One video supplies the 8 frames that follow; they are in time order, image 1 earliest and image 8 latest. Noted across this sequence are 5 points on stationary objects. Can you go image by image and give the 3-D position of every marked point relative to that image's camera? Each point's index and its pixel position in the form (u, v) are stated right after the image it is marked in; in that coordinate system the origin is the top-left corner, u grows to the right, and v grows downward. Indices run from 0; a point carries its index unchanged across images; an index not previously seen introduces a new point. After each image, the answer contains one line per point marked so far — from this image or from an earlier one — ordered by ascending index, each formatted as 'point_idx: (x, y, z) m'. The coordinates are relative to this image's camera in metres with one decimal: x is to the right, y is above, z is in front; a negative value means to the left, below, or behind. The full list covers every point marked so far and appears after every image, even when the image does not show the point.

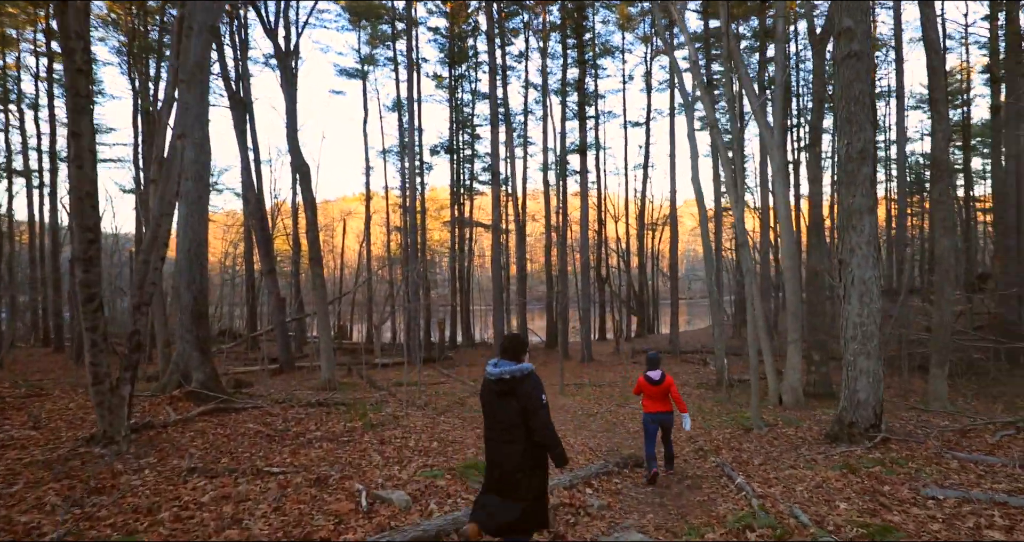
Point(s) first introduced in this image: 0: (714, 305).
0: (+6.0, -1.0, +14.4) m
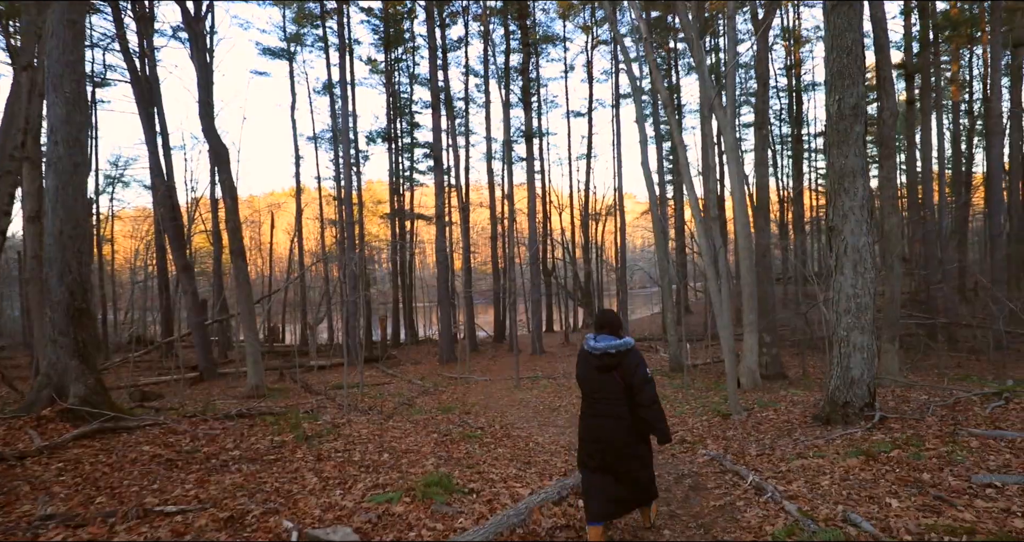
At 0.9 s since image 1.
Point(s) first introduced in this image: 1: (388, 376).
0: (+4.5, -0.6, +14.2) m
1: (-4.1, -3.4, +16.1) m
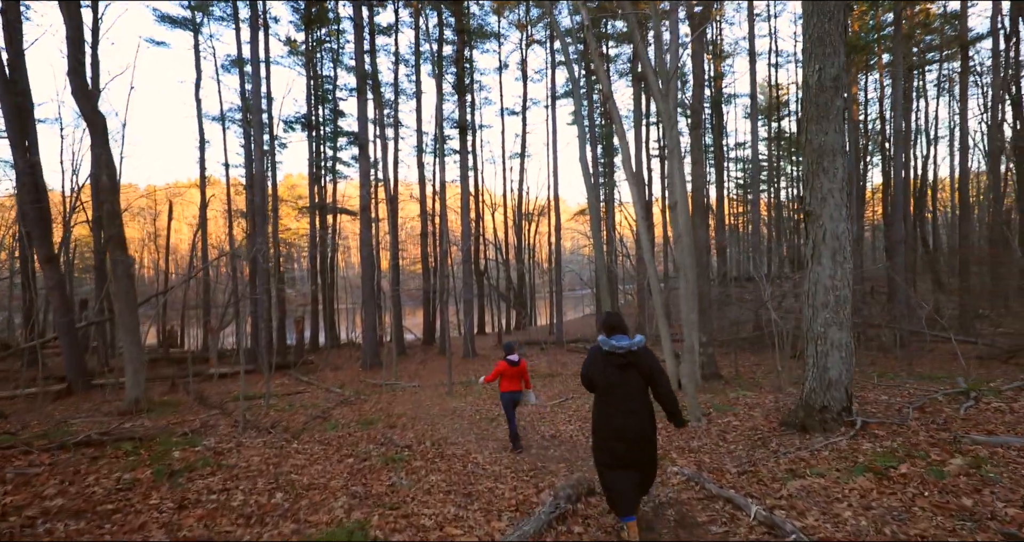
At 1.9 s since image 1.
0: (+2.6, -0.6, +13.9) m
1: (-6.2, -3.3, +14.5) m
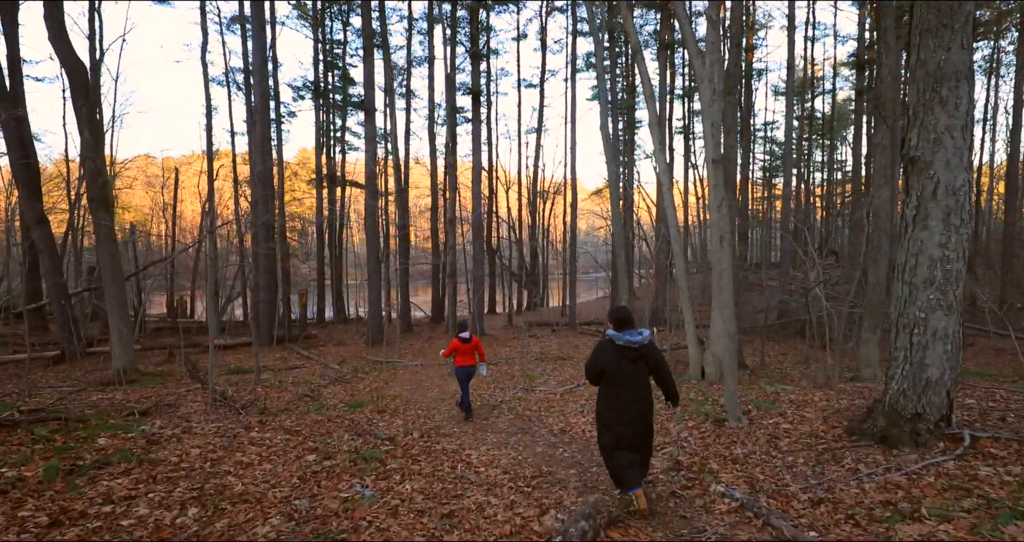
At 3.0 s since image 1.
0: (+2.9, 0.0, +12.9) m
1: (-6.0, -2.5, +13.8) m
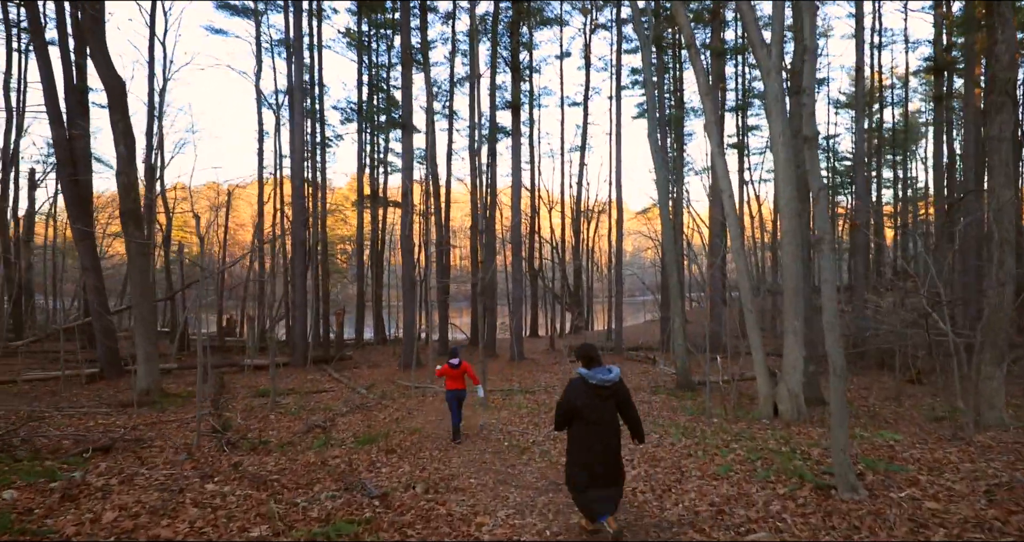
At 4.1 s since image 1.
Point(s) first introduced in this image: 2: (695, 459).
0: (+3.9, -0.5, +11.6) m
1: (-4.9, -3.0, +13.3) m
2: (+1.9, -1.9, +4.9) m
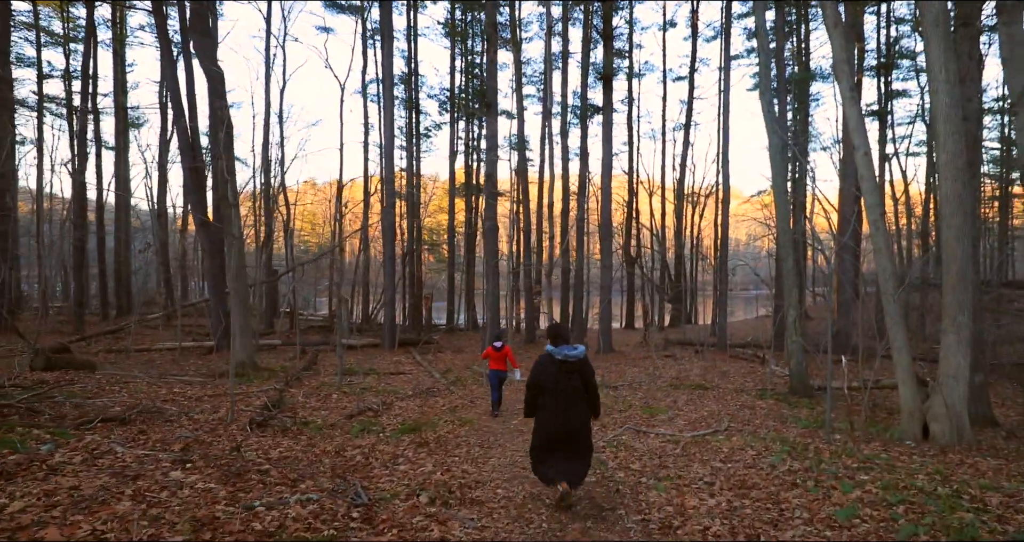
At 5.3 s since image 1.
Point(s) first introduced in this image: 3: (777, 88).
0: (+5.6, -0.2, +9.8) m
1: (-2.7, -2.5, +13.3) m
2: (+2.2, -1.7, +3.7) m
3: (+8.2, +5.8, +15.1) m
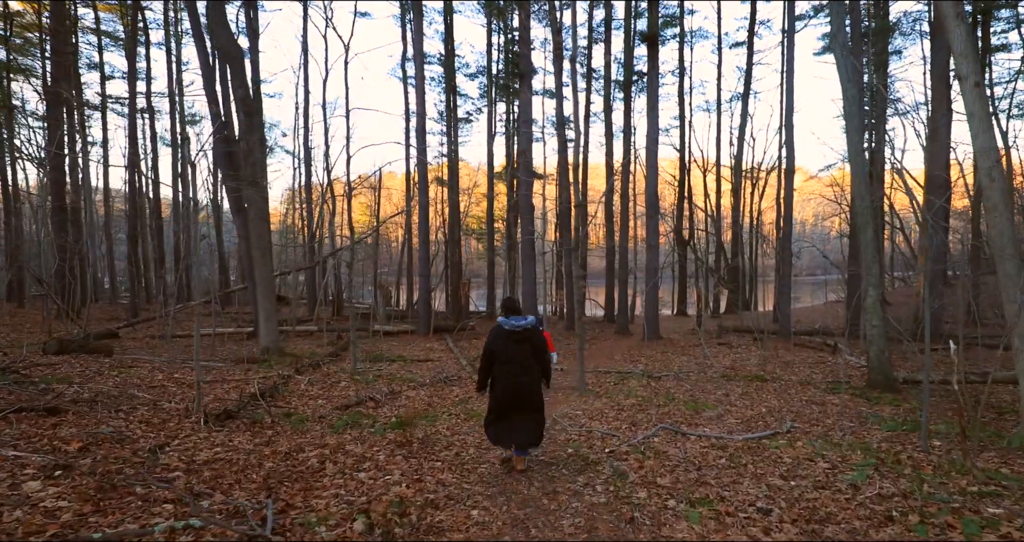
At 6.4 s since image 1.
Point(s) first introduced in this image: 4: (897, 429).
0: (+6.1, +0.3, +8.3) m
1: (-1.7, -2.1, +12.7) m
2: (+2.1, -1.4, +2.7) m
3: (+9.2, +6.4, +13.2) m
4: (+4.2, -1.7, +5.2) m
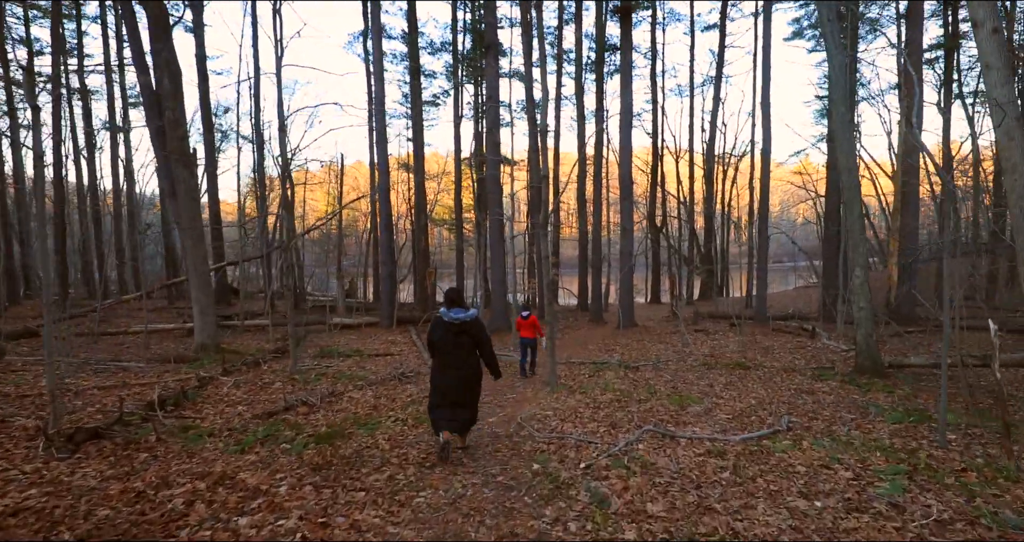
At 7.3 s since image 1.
0: (+5.5, +0.7, +7.8) m
1: (-2.5, -1.7, +11.8) m
2: (+1.9, -1.2, +2.0) m
3: (+8.3, +6.9, +12.7) m
4: (+3.8, -1.4, +4.6) m
